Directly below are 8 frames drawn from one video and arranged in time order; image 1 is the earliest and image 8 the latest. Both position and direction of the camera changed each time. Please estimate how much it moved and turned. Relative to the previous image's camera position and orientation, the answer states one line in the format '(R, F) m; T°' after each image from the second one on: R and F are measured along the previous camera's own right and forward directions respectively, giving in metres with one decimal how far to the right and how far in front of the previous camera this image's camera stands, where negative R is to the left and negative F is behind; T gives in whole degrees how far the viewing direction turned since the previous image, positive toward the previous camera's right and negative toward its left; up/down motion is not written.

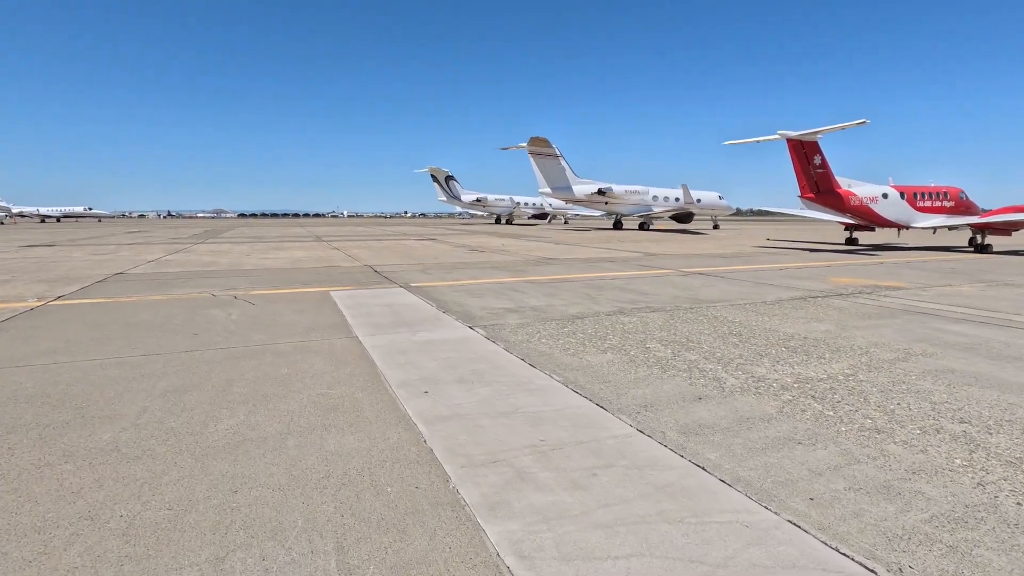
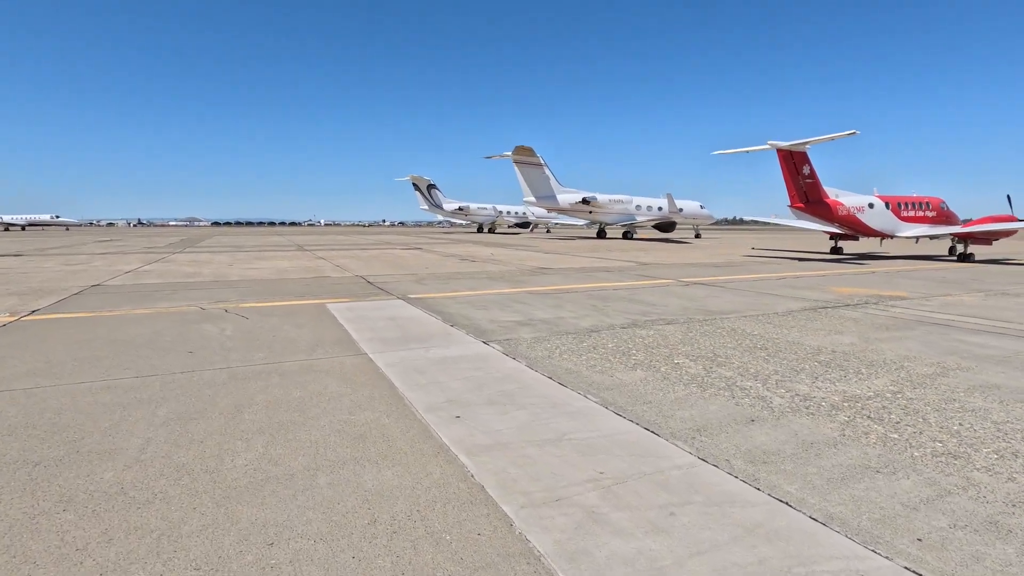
(-0.4, +0.3) m; +2°
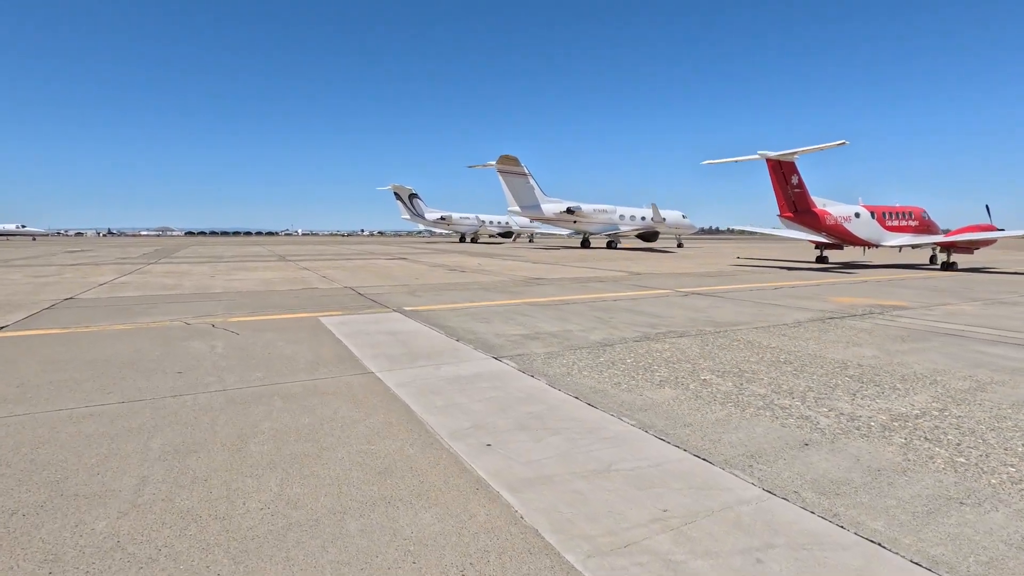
(-0.4, +0.3) m; +2°
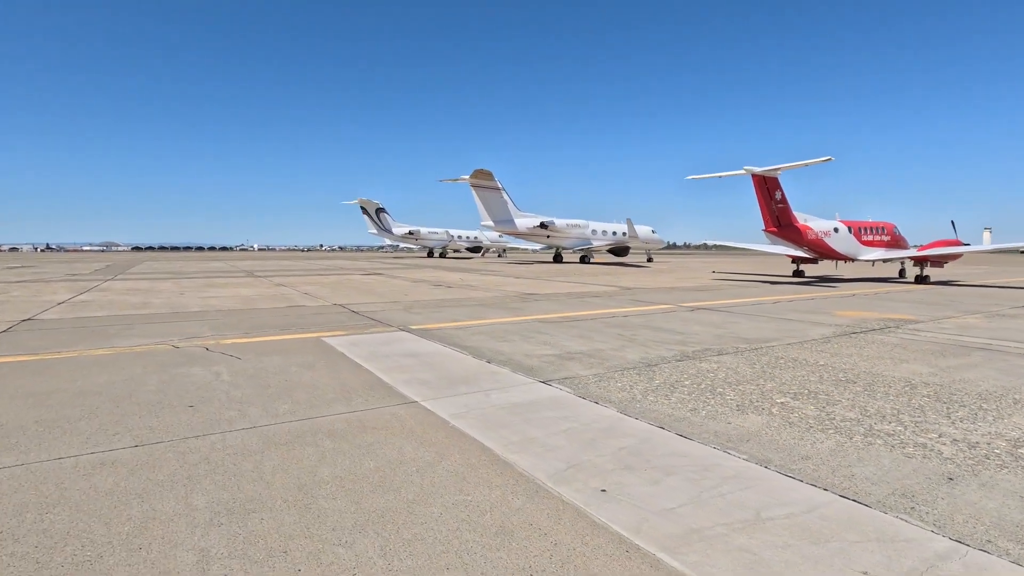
(-0.9, +0.5) m; +4°
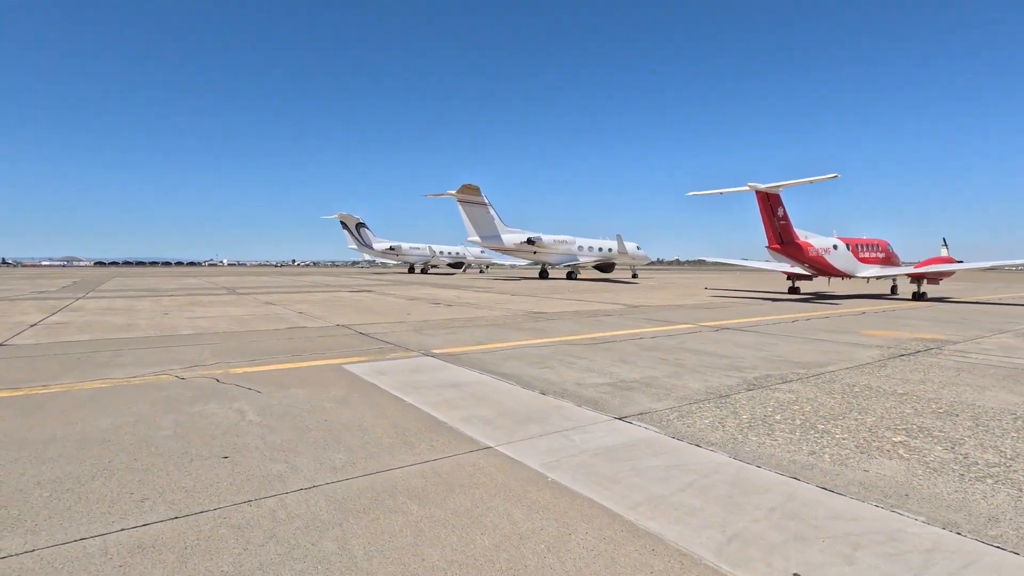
(-0.9, +0.6) m; +3°
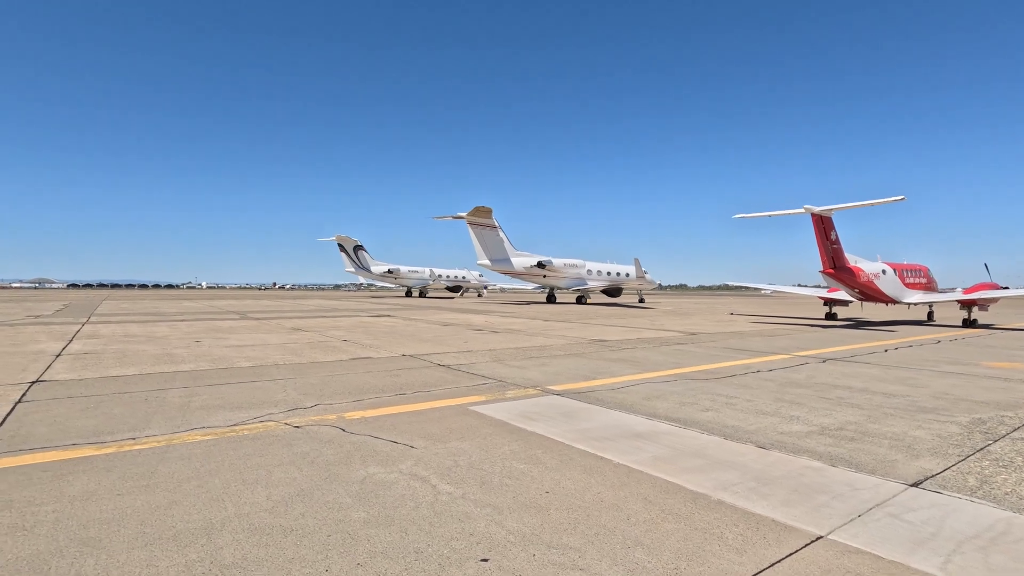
(-2.0, +1.1) m; +2°
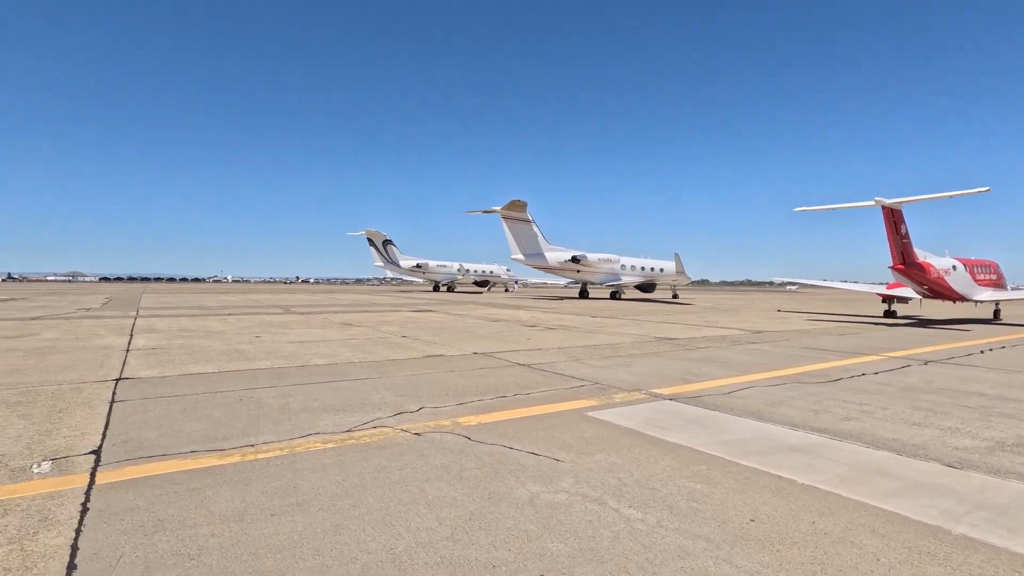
(-1.1, +0.4) m; -2°
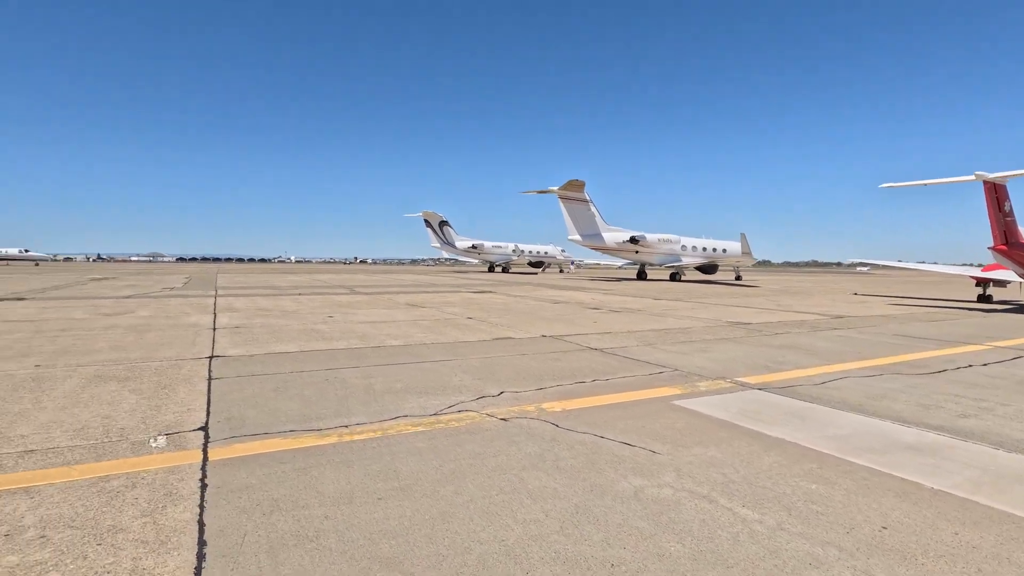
(-0.3, +0.1) m; -6°
